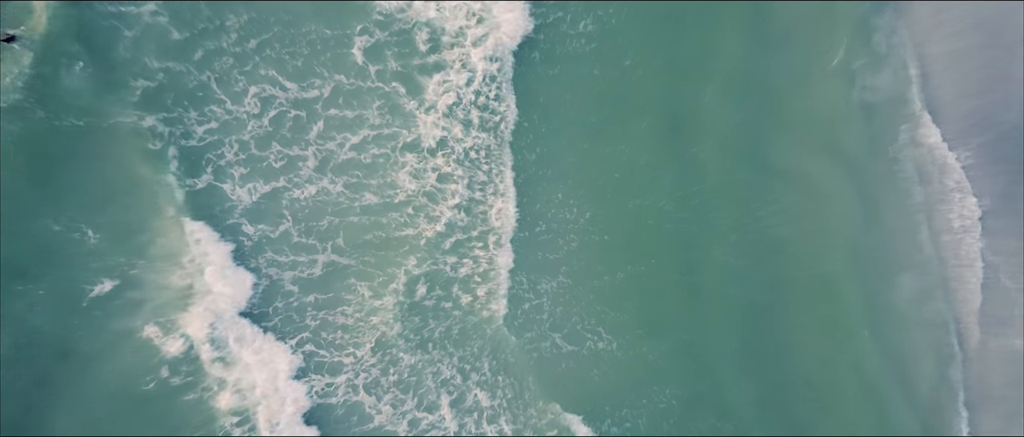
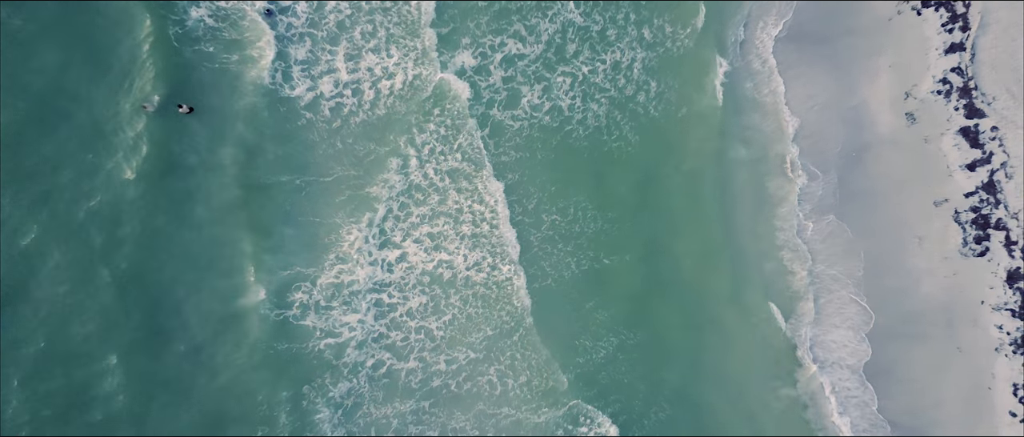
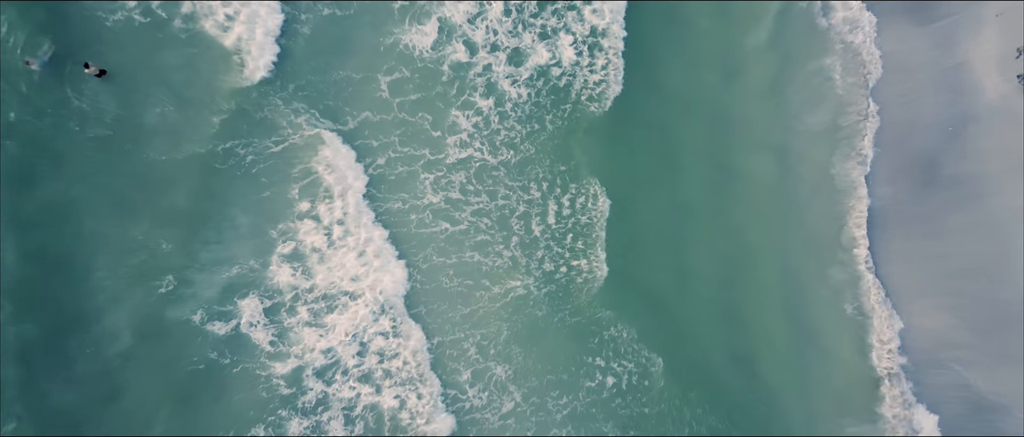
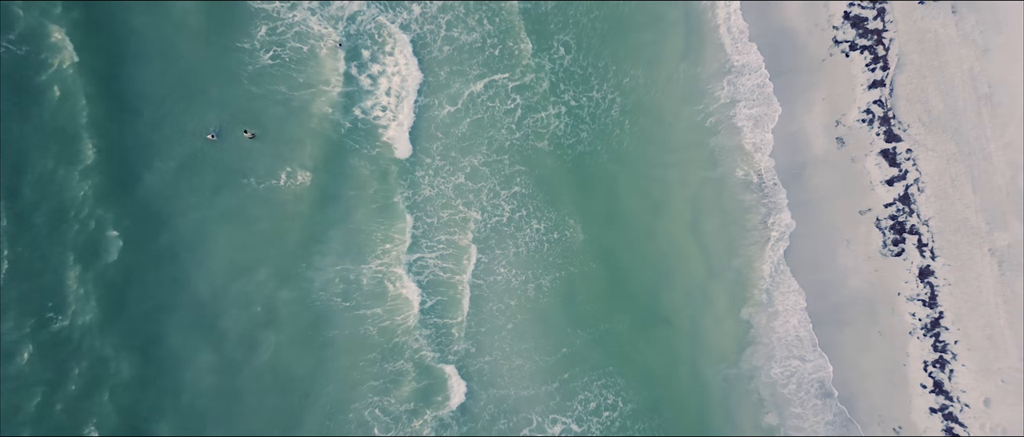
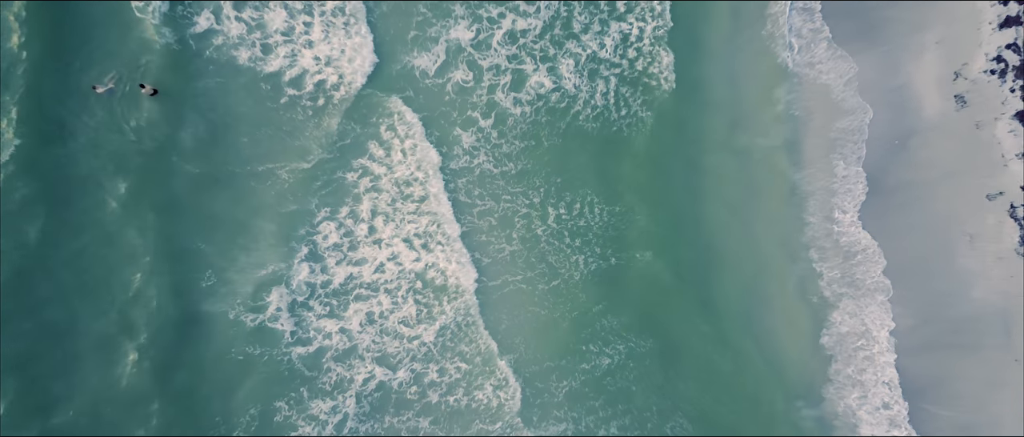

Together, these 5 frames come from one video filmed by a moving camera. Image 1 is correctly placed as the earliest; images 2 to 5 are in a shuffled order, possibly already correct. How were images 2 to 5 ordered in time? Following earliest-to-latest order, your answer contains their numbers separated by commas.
3, 5, 2, 4
